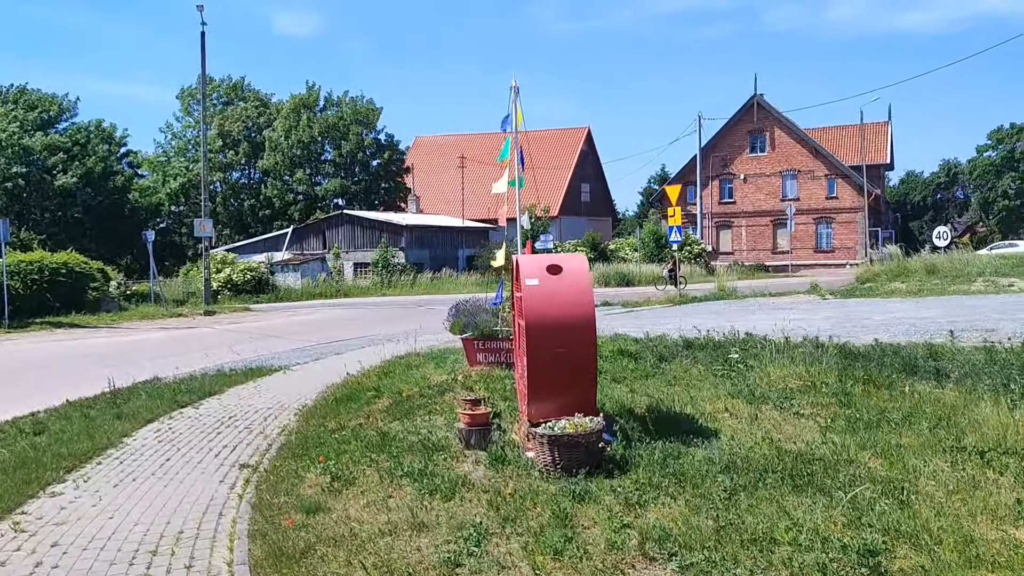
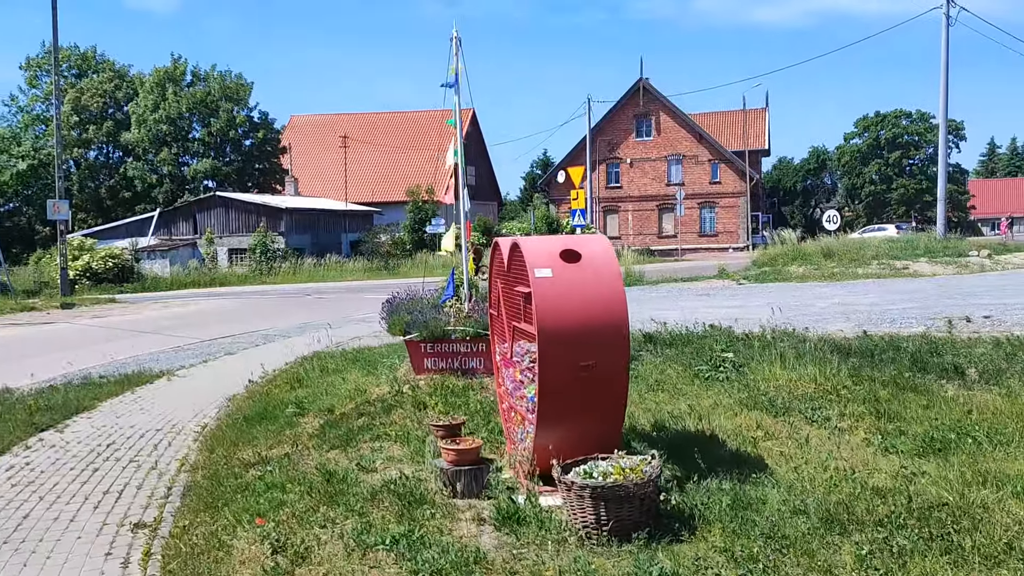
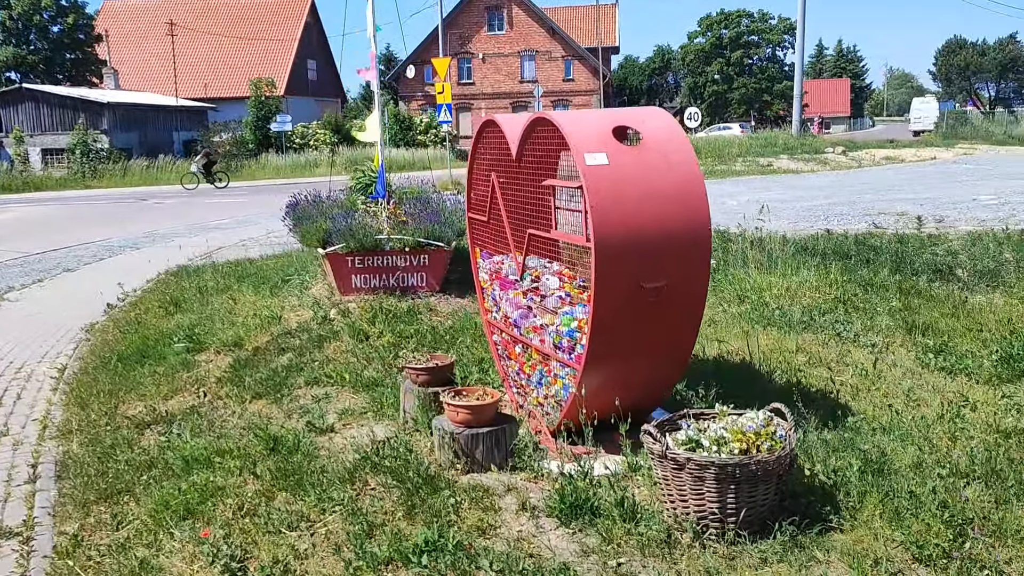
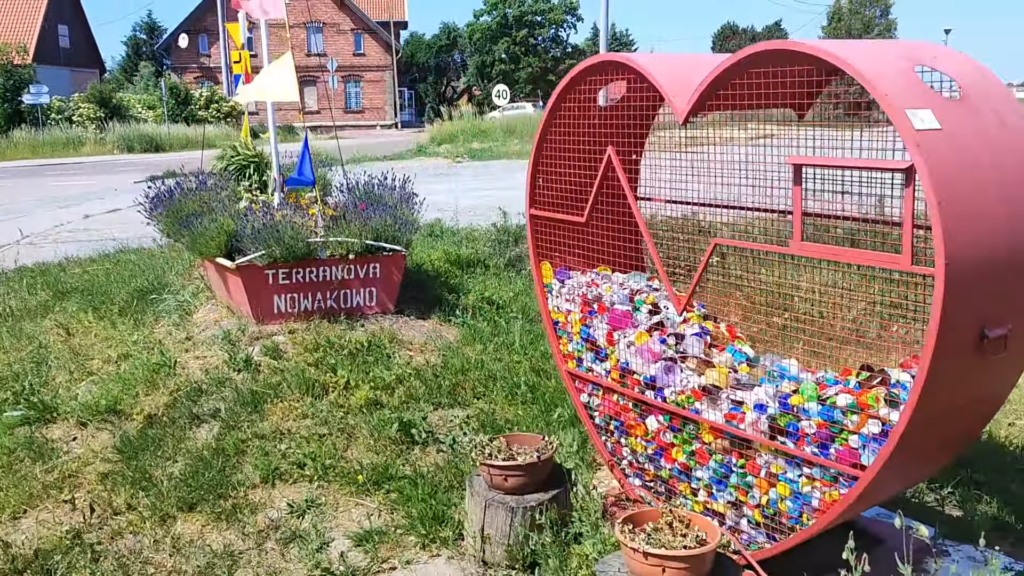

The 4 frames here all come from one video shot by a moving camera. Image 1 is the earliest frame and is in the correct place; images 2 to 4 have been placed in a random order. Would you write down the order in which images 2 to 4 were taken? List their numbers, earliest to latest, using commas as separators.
2, 3, 4
